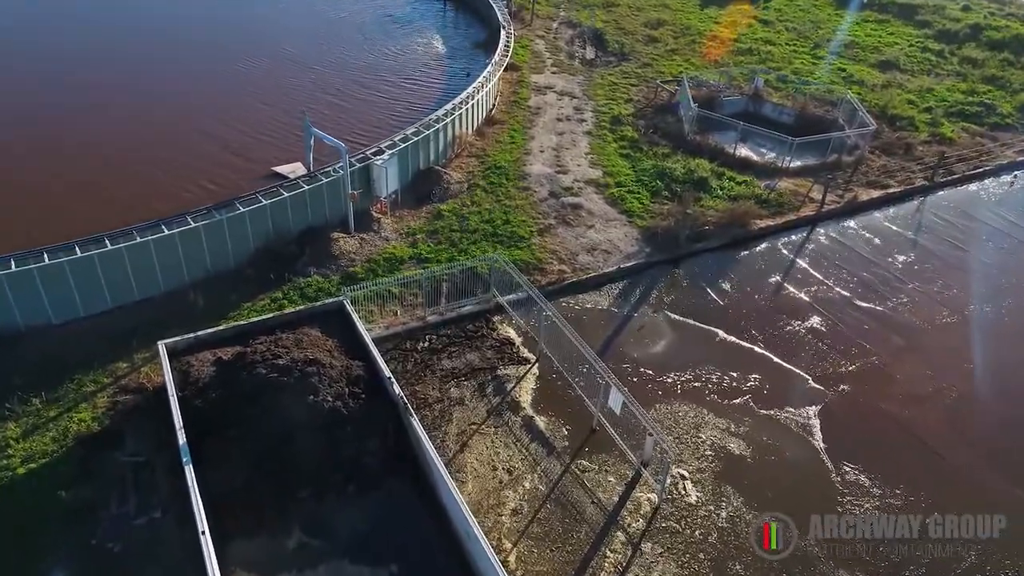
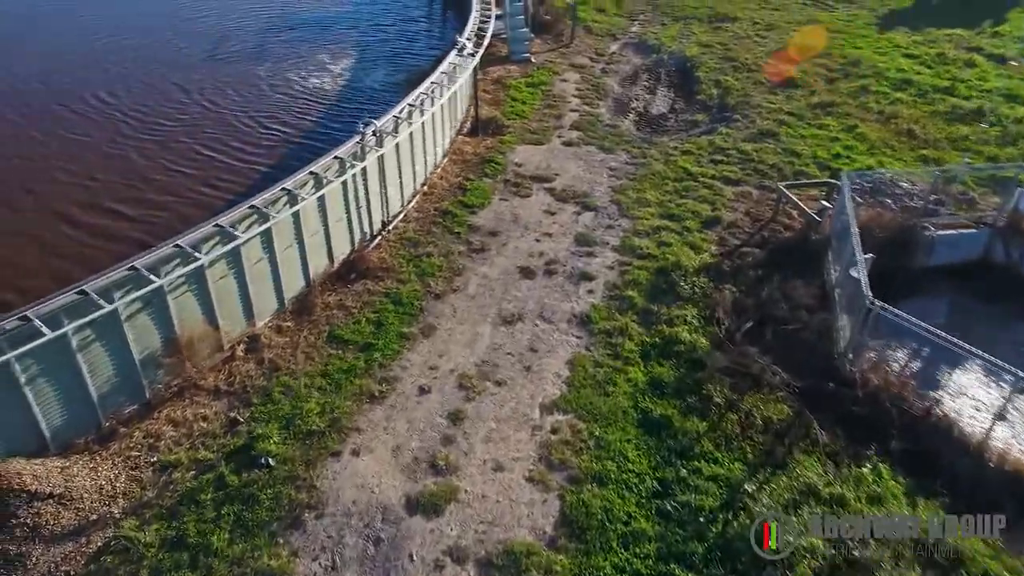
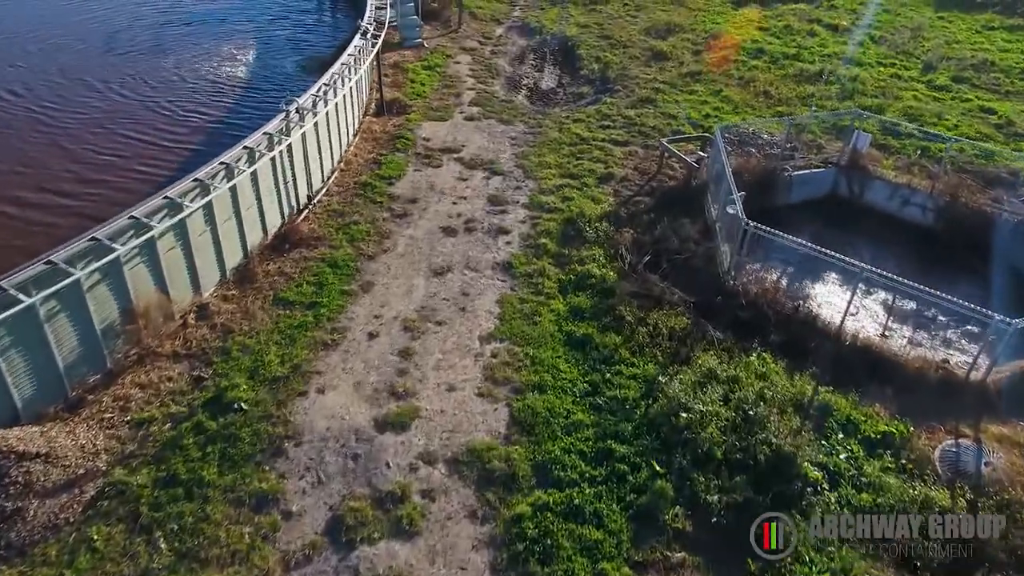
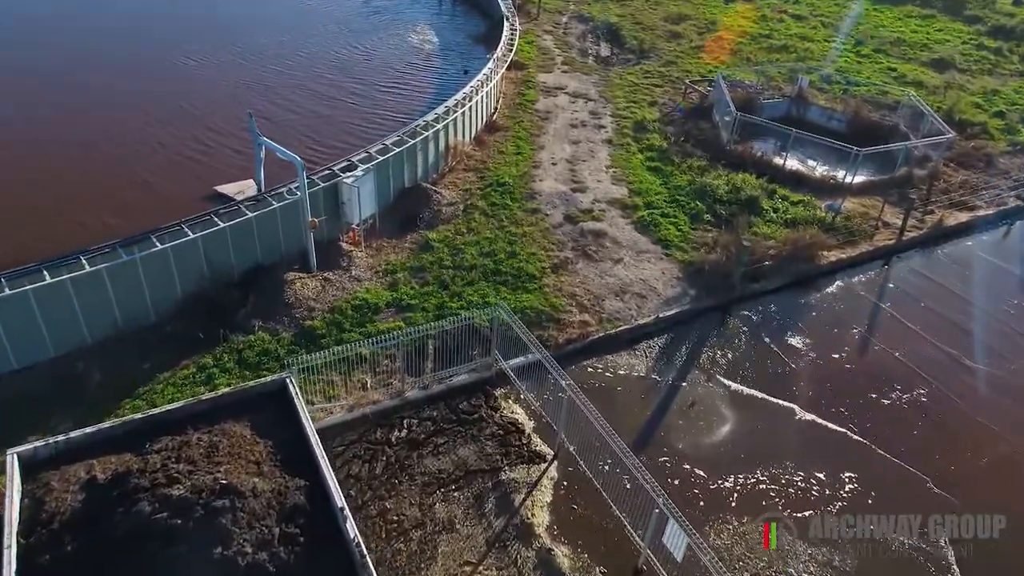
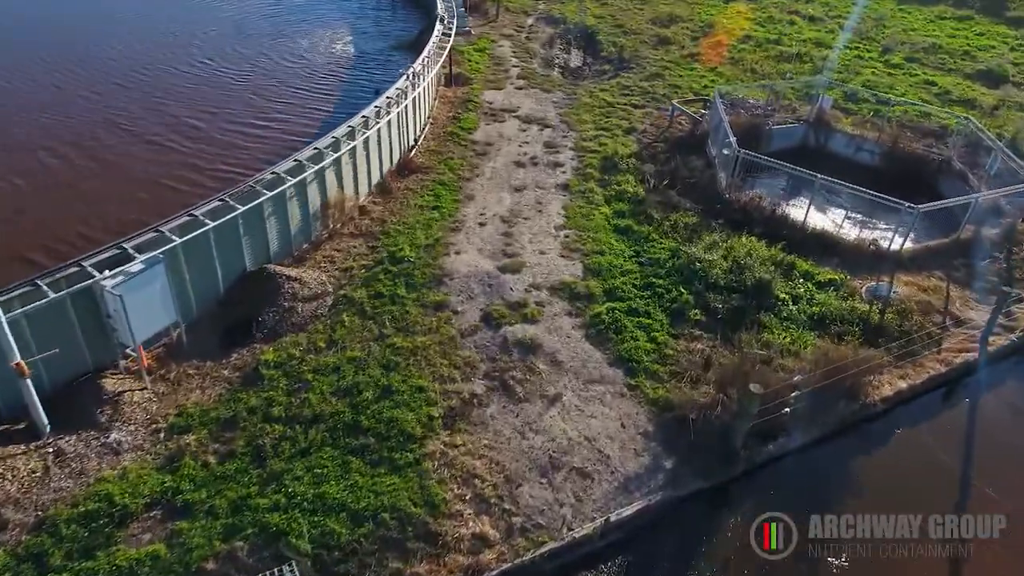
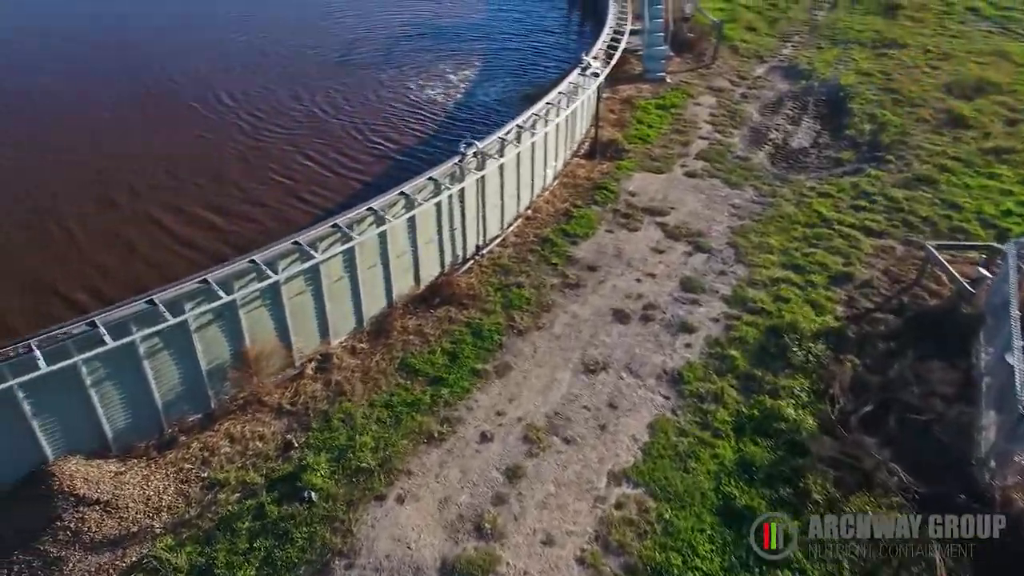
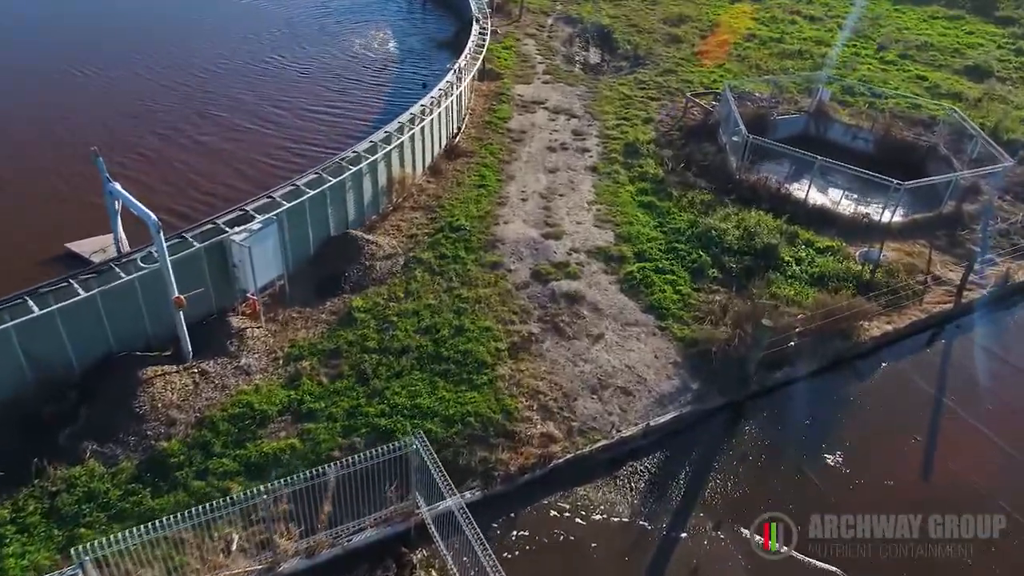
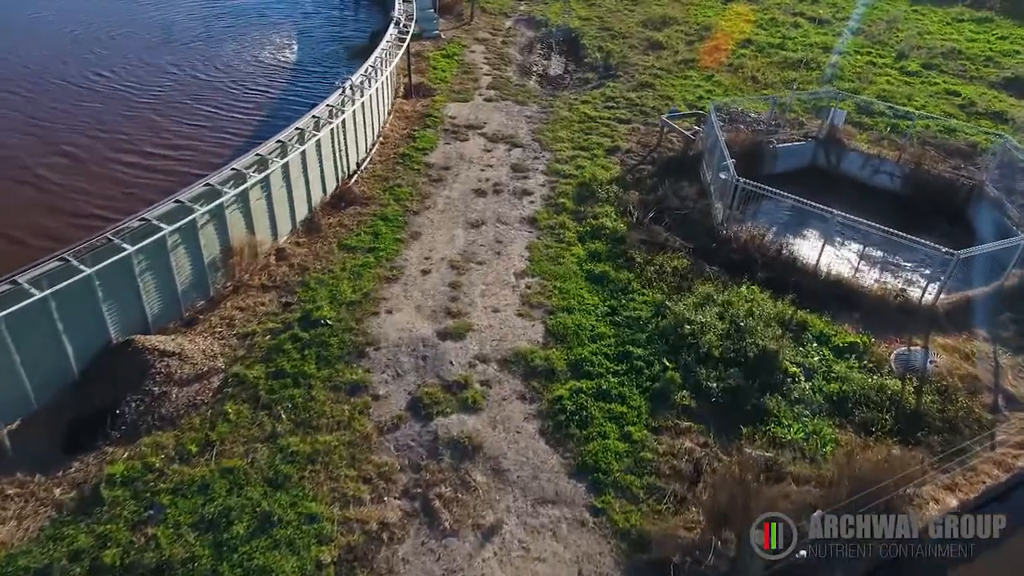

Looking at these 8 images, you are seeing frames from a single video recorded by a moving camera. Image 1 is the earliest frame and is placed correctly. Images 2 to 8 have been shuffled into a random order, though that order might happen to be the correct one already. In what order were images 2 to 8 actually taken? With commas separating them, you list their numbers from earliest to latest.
4, 7, 5, 8, 3, 2, 6
